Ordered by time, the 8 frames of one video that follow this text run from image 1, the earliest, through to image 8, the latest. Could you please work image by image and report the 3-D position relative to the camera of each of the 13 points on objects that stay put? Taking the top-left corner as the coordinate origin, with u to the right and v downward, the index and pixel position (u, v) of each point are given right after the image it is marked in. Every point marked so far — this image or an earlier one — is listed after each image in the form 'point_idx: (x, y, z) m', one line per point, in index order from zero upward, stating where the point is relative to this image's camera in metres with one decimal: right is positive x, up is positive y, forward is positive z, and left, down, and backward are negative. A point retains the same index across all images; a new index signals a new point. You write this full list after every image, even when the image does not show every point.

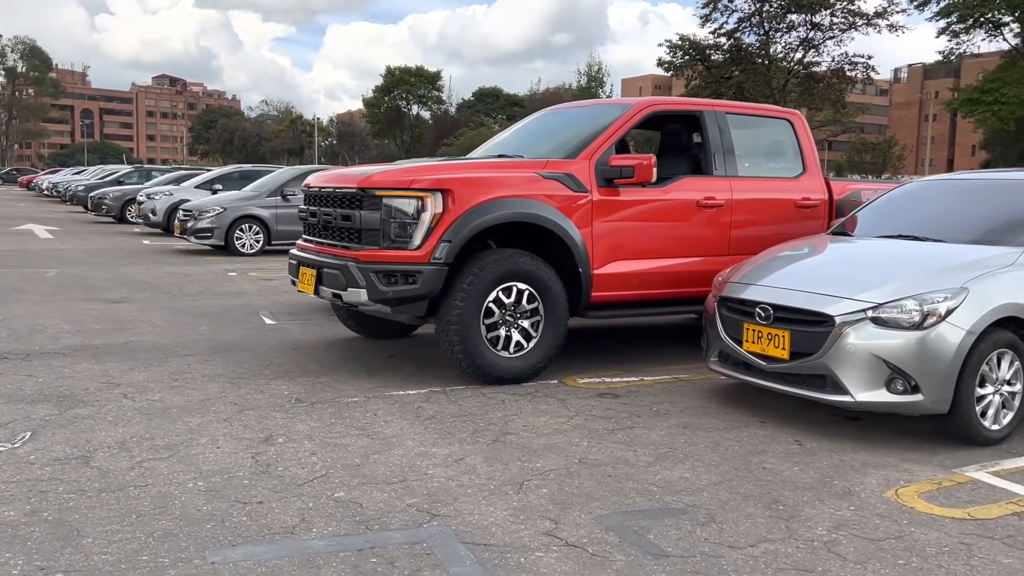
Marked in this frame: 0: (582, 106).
0: (+0.5, +1.4, +6.7) m
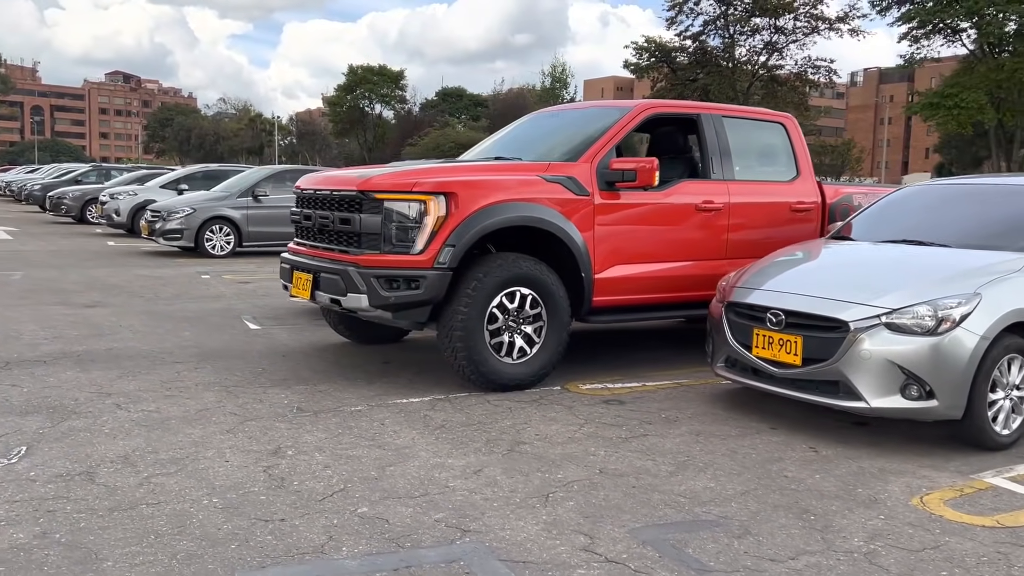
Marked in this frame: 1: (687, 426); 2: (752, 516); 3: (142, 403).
0: (+0.5, +1.4, +6.6) m
1: (+1.0, -0.7, +4.7) m
2: (+0.9, -0.9, +3.3) m
3: (-2.0, -0.6, +4.7) m
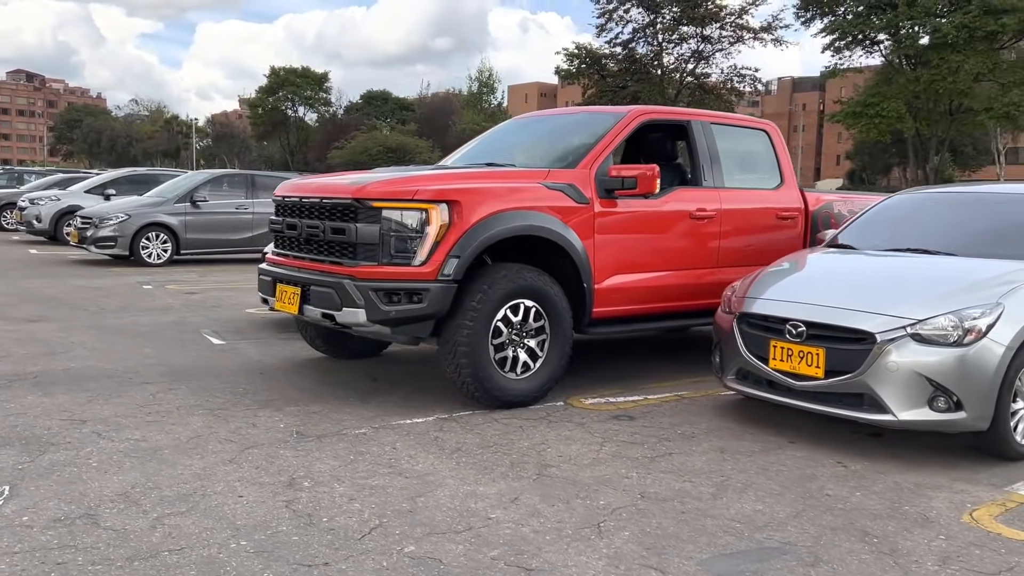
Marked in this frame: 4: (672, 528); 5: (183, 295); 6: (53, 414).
0: (+0.4, +1.3, +6.4) m
1: (+1.0, -0.8, +4.5) m
2: (+1.1, -0.9, +3.2) m
3: (-1.9, -0.7, +4.3) m
4: (+0.6, -0.9, +3.3) m
5: (-4.0, -0.1, +10.5) m
6: (-2.4, -0.7, +4.6) m
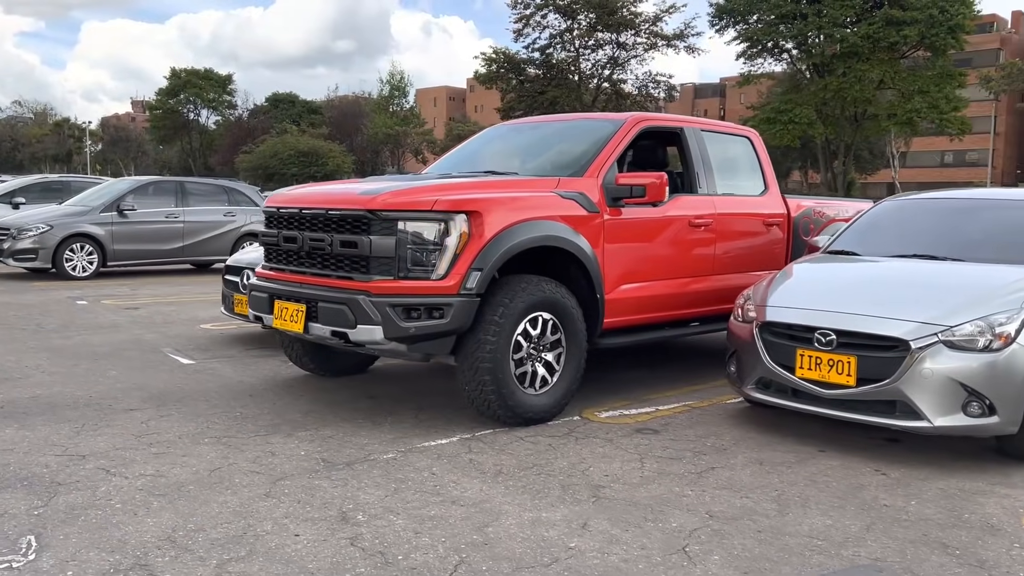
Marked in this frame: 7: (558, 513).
0: (+0.3, +1.2, +6.3) m
1: (+1.2, -0.9, +4.5) m
2: (+1.4, -1.0, +3.2) m
3: (-1.7, -0.8, +4.0) m
4: (+0.9, -1.0, +3.2) m
5: (-4.4, -0.3, +9.9) m
6: (-2.3, -0.8, +4.2) m
7: (+0.2, -0.9, +3.5) m
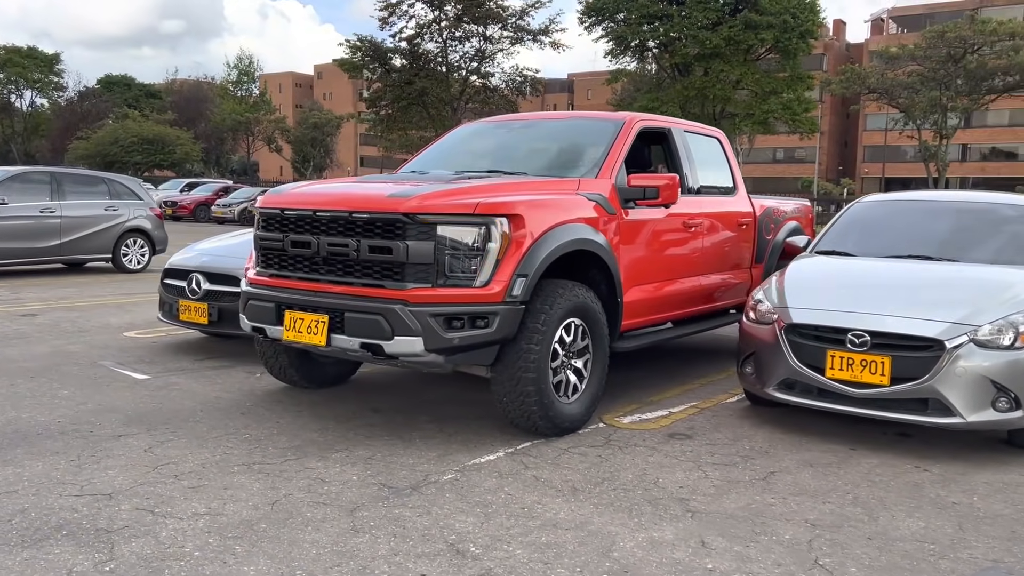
0: (+0.2, +1.2, +6.1) m
1: (+1.4, -0.9, +4.5) m
2: (+1.9, -1.0, +3.3) m
3: (-1.3, -0.9, +3.5) m
4: (+1.4, -1.0, +3.2) m
5: (-5.0, -0.3, +8.9) m
6: (-1.9, -0.8, +3.6) m
7: (+0.6, -1.0, +3.4) m
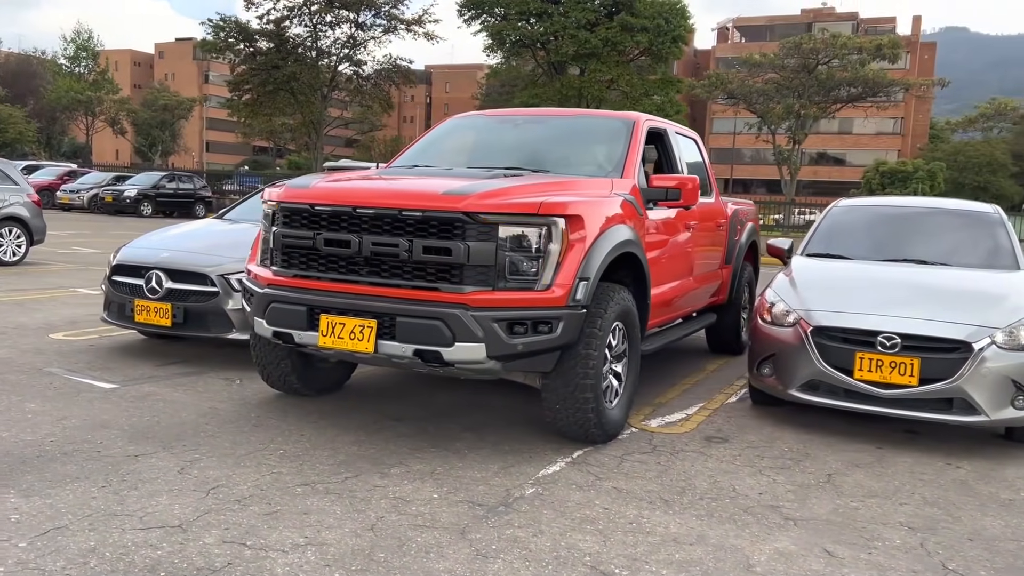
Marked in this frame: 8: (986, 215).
0: (+0.2, +1.2, +6.0) m
1: (+1.7, -0.9, +4.6) m
2: (+2.3, -1.0, +3.4) m
3: (-0.9, -0.9, +3.2) m
4: (+1.8, -1.0, +3.3) m
5: (-5.4, -0.3, +7.8) m
6: (-1.5, -0.9, +3.2) m
7: (+1.1, -1.0, +3.4) m
8: (+3.7, +0.6, +6.7) m
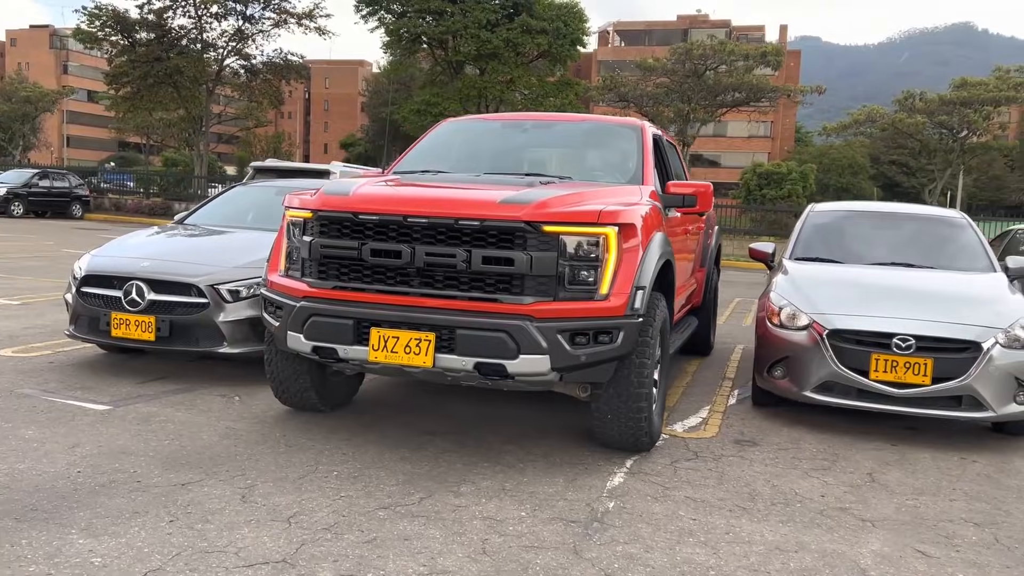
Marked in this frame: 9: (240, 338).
0: (+0.3, +1.1, +6.0) m
1: (+1.9, -0.9, +4.8) m
2: (+2.7, -1.1, +3.7) m
3: (-0.5, -0.9, +3.0) m
4: (+2.2, -1.0, +3.5) m
5: (-5.6, -0.4, +7.0) m
6: (-1.0, -0.9, +2.9) m
7: (+1.4, -1.0, +3.5) m
8: (+3.6, +0.6, +7.1) m
9: (-1.8, -0.3, +5.7) m
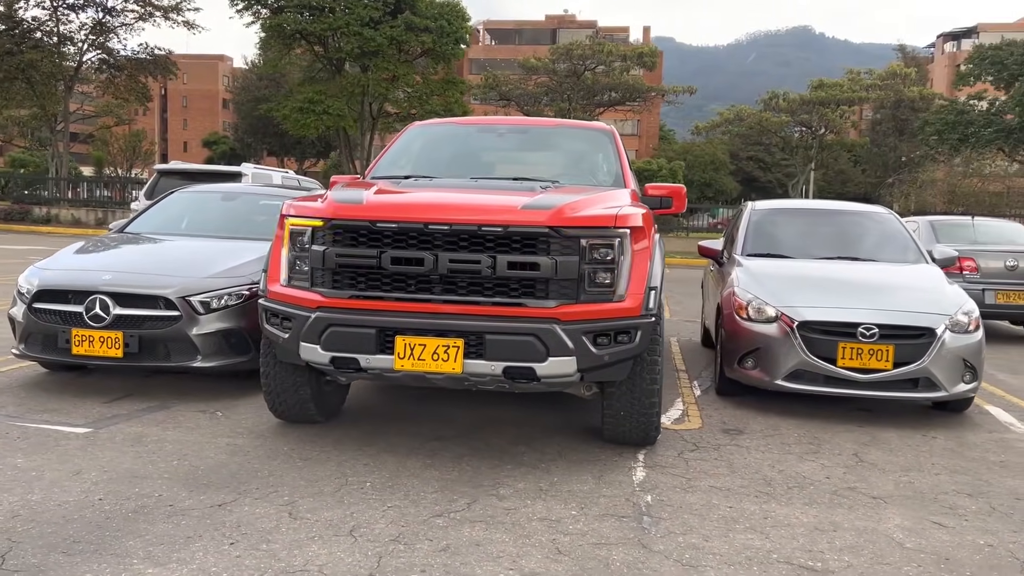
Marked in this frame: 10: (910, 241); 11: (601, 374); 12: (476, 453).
0: (+0.1, +1.1, +6.0) m
1: (+1.9, -0.9, +5.1) m
2: (+2.9, -1.0, +4.2) m
3: (-0.2, -1.0, +3.0) m
4: (+2.4, -1.0, +3.9) m
5: (-5.8, -0.5, +6.2) m
6: (-0.7, -1.0, +2.9) m
7: (+1.7, -1.0, +3.8) m
8: (+3.2, +0.6, +7.7) m
9: (-1.9, -0.4, +5.5) m
10: (+3.3, +0.4, +7.3) m
11: (+0.4, -0.4, +4.3) m
12: (-0.2, -0.9, +4.5) m
